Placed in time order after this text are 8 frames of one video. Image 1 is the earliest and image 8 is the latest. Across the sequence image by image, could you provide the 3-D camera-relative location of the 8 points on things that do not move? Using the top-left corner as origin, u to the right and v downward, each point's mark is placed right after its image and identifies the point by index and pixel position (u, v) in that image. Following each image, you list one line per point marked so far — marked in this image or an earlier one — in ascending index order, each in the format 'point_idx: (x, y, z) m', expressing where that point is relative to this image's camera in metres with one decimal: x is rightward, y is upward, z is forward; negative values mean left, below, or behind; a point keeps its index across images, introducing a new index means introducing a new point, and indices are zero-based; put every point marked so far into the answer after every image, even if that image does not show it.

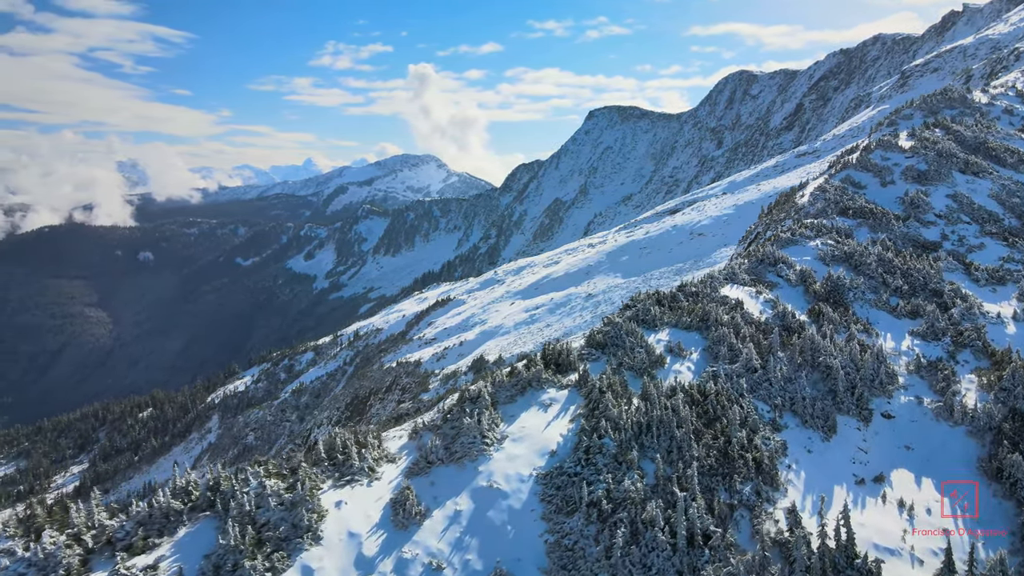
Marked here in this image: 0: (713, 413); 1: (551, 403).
0: (+7.4, -4.6, +19.4) m
1: (+1.5, -4.3, +19.9) m
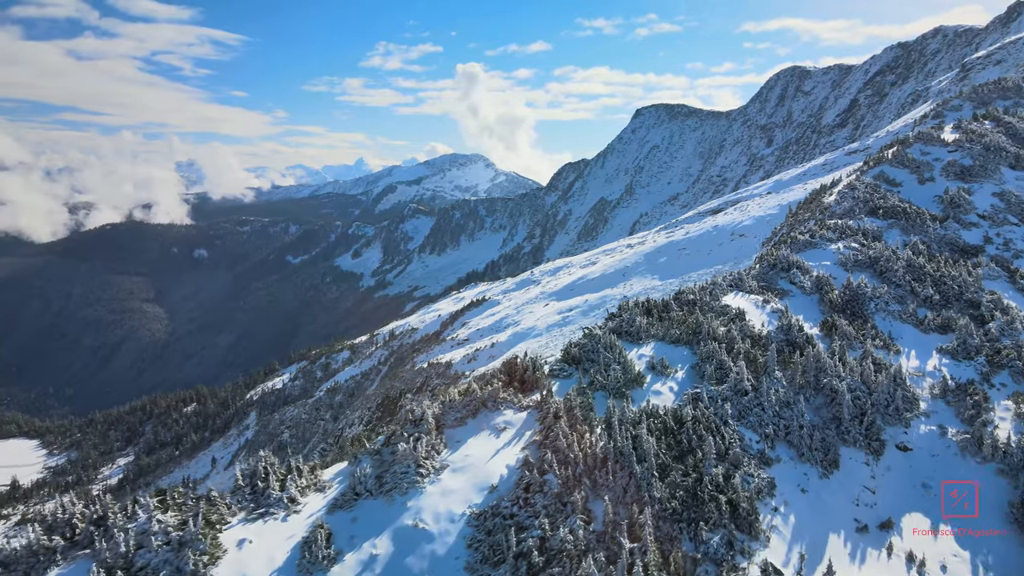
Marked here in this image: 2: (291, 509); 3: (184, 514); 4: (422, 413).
0: (+5.6, -5.0, +17.0) m
1: (-0.2, -4.7, +17.8) m
2: (-6.2, -6.3, +15.0) m
3: (-8.5, -5.9, +13.6) m
4: (-3.0, -4.2, +17.8) m
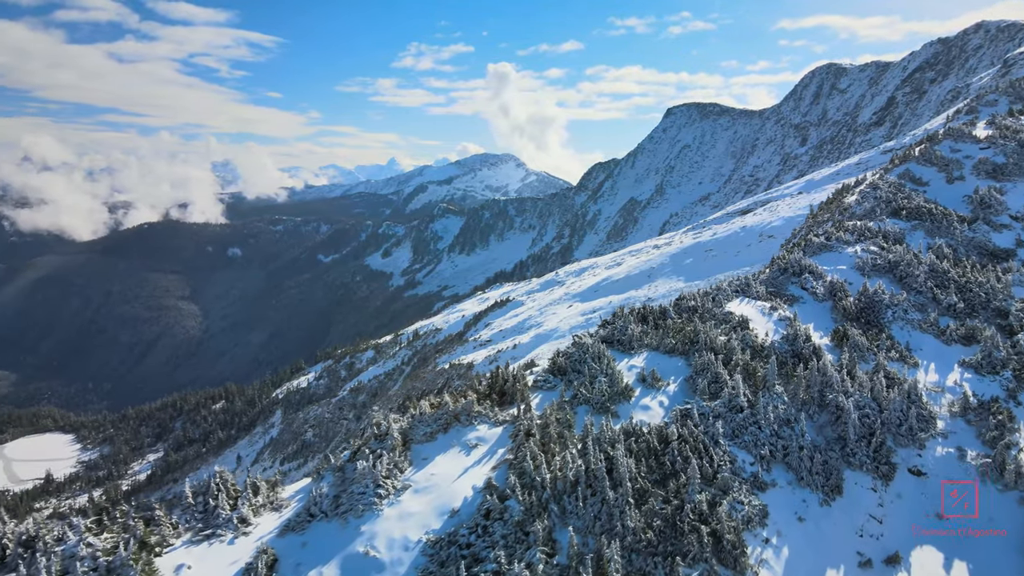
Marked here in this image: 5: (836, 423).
0: (+4.7, -5.3, +15.6) m
1: (-1.1, -4.9, +16.7) m
2: (-7.3, -6.5, +14.1) m
3: (-9.6, -6.1, +12.9) m
4: (-3.9, -4.5, +16.8) m
5: (+11.5, -4.8, +18.7) m
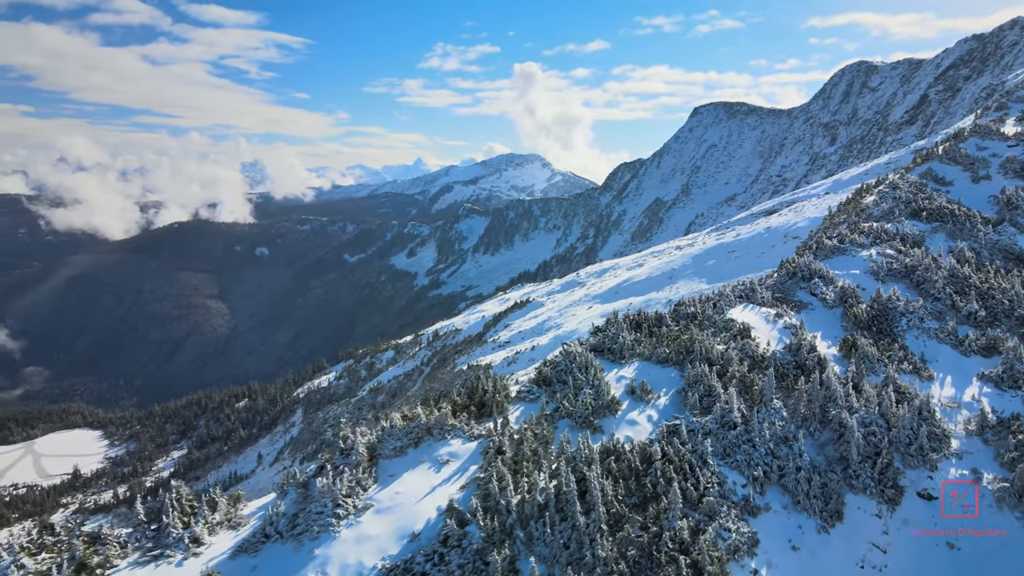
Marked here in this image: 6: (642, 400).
0: (+3.8, -5.5, +14.5) m
1: (-1.9, -5.2, +15.8) m
2: (-8.2, -6.7, +13.4) m
3: (-10.5, -6.3, +12.3) m
4: (-4.7, -4.7, +16.0) m
5: (+10.7, -5.0, +17.3) m
6: (+4.6, -3.9, +18.6) m
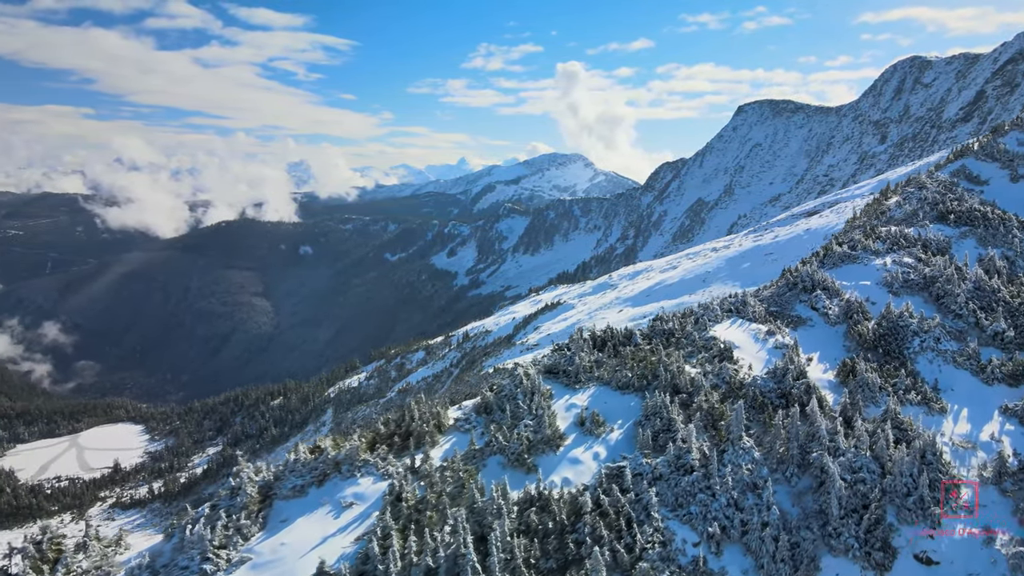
0: (+1.5, -6.0, +12.2) m
1: (-4.2, -5.6, +13.8) m
2: (-10.6, -7.1, +11.7) m
3: (-13.0, -6.7, +10.7) m
4: (-7.0, -5.1, +14.1) m
5: (+8.5, -5.6, +14.6) m
6: (+2.4, -4.5, +16.2) m
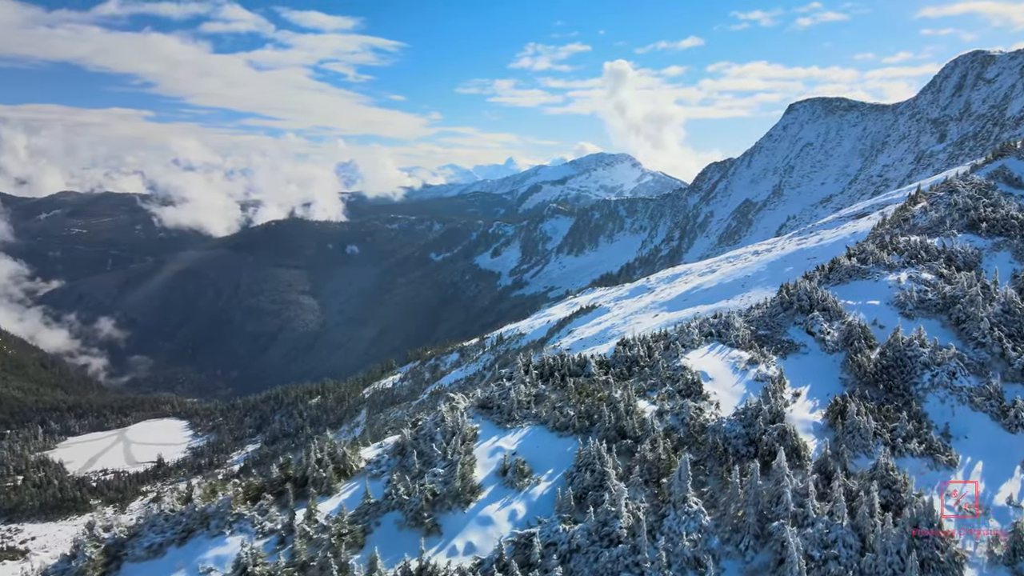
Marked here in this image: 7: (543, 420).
0: (-1.2, -6.8, +9.9) m
1: (-6.8, -6.3, +11.9) m
2: (-13.3, -7.7, +10.2) m
3: (-15.8, -7.4, +9.3) m
4: (-9.6, -5.8, +12.3) m
5: (+5.9, -6.3, +11.9) m
6: (0.0, -5.2, +13.9) m
7: (+1.0, -4.0, +16.2) m
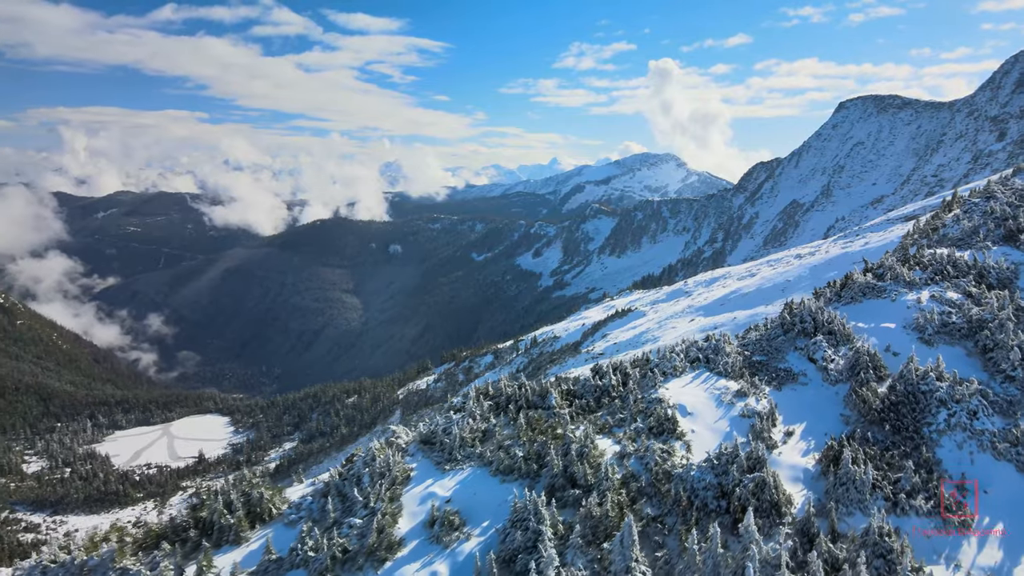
0: (-3.2, -7.4, +8.3) m
1: (-8.6, -7.0, +10.7) m
2: (-15.2, -8.3, +9.4) m
3: (-17.7, -7.9, +8.7) m
4: (-11.4, -6.4, +11.3) m
5: (+4.1, -7.0, +9.9) m
6: (-1.7, -5.9, +12.3) m
7: (-0.6, -4.7, +14.5) m
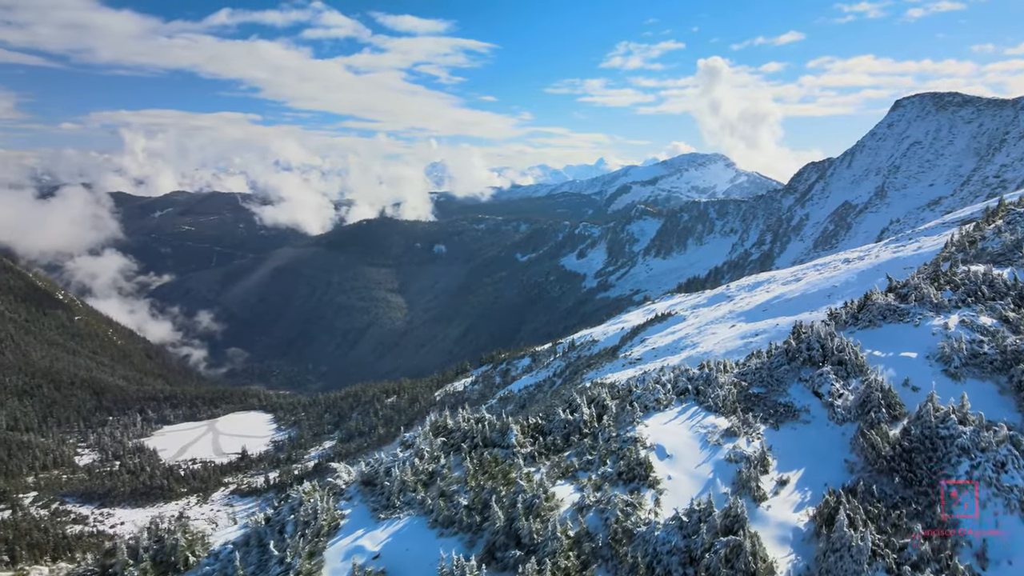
0: (-4.9, -8.1, +7.1) m
1: (-10.2, -7.6, +9.8) m
2: (-16.9, -9.0, +8.9) m
3: (-19.4, -8.5, +8.4) m
4: (-12.9, -7.1, +10.6) m
5: (+2.4, -7.8, +8.2) m
6: (-3.2, -6.6, +11.0) m
7: (-1.9, -5.4, +13.1) m
